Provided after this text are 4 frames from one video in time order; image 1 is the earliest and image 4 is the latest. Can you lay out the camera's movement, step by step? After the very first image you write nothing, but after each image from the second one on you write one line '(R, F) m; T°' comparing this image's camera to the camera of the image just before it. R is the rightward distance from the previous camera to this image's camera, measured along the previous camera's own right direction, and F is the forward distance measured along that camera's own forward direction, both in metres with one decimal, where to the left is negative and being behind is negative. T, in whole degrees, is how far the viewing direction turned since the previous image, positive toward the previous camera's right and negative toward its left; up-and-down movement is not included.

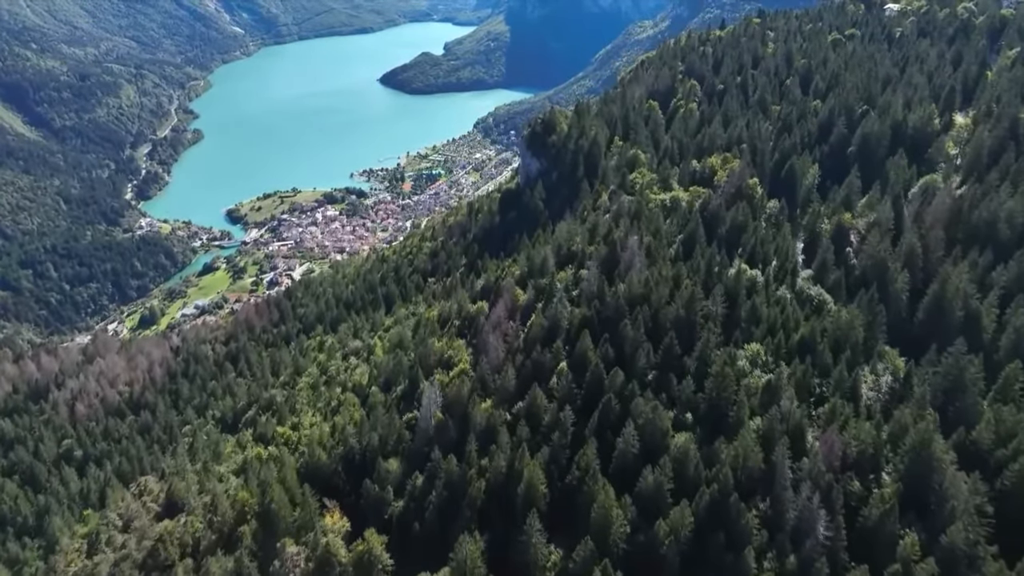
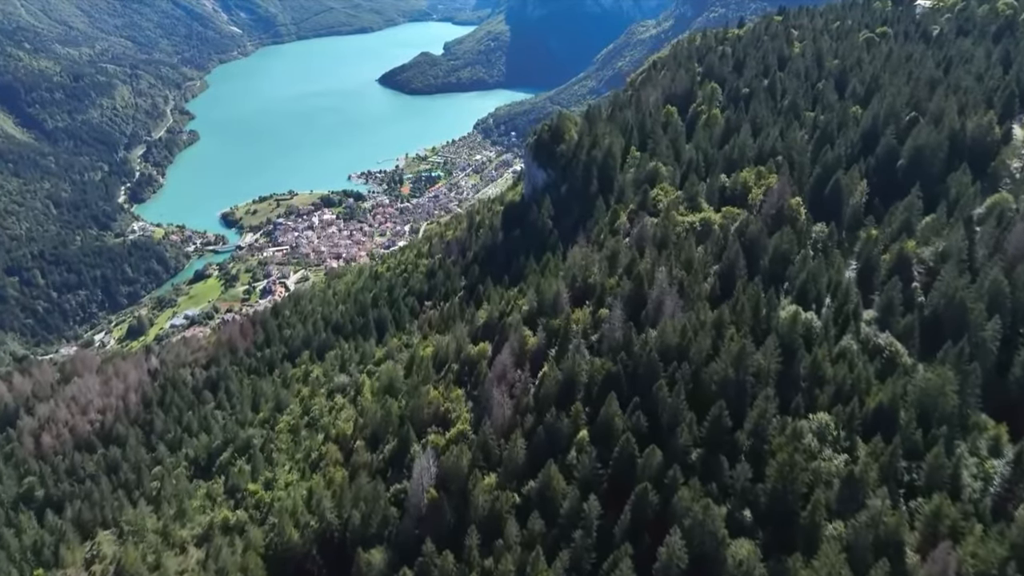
(-0.4, +8.8) m; 0°
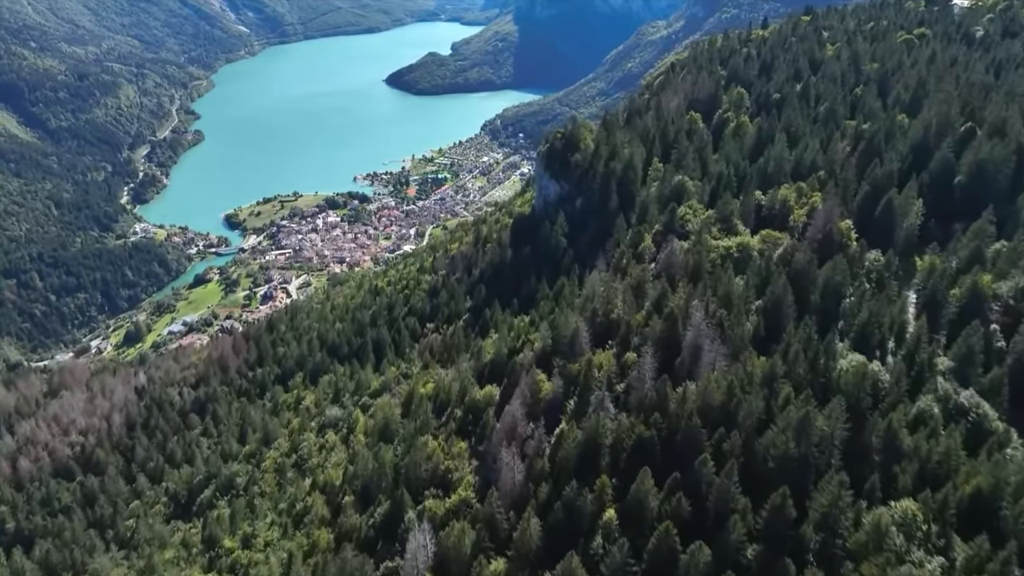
(-0.3, +6.9) m; 0°
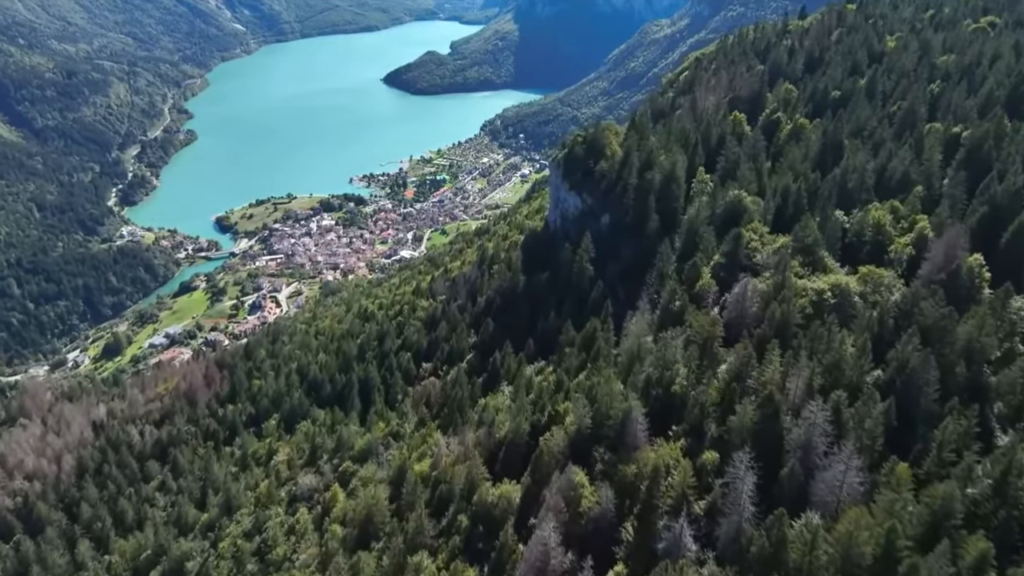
(-1.2, +12.7) m; 0°
